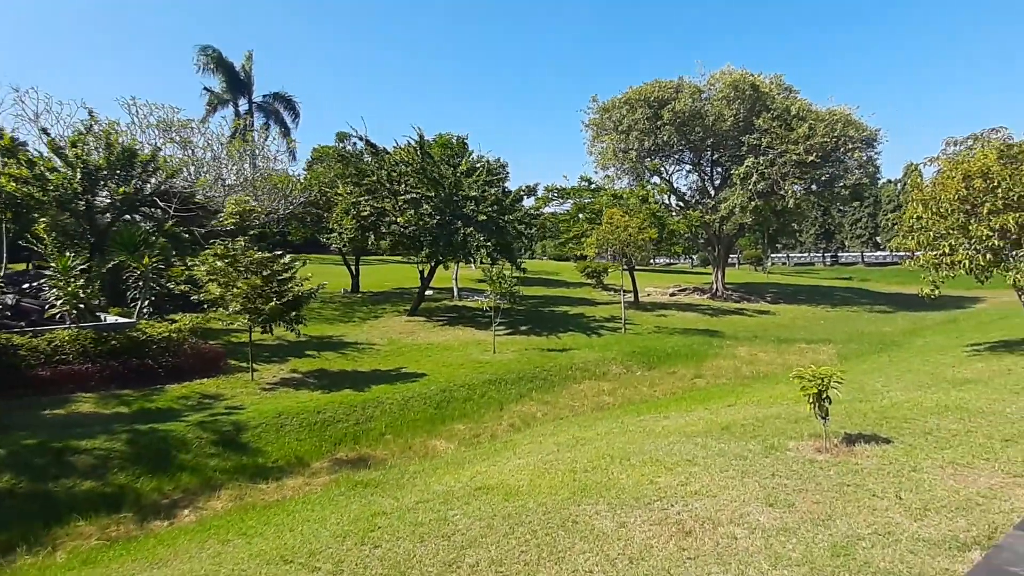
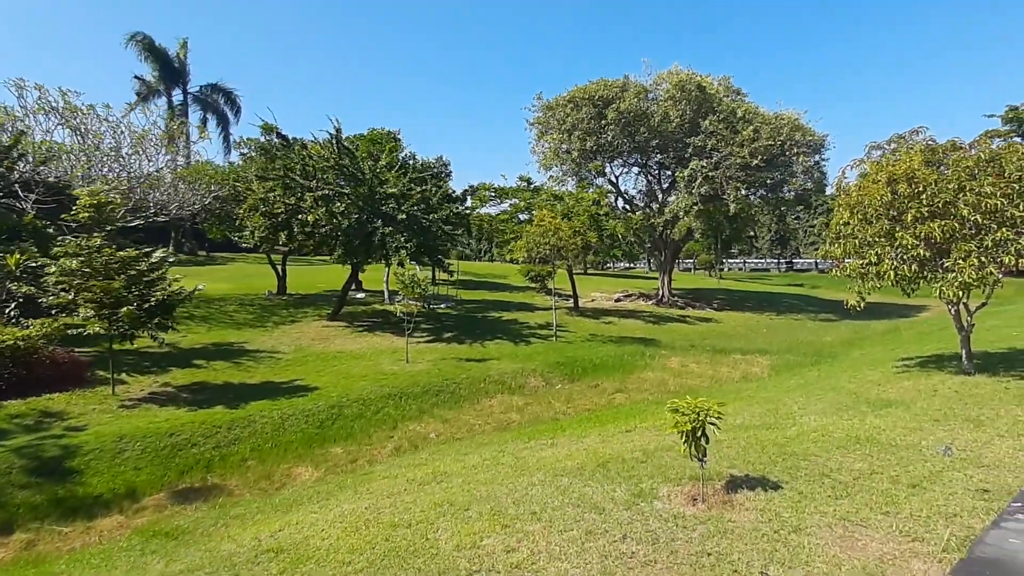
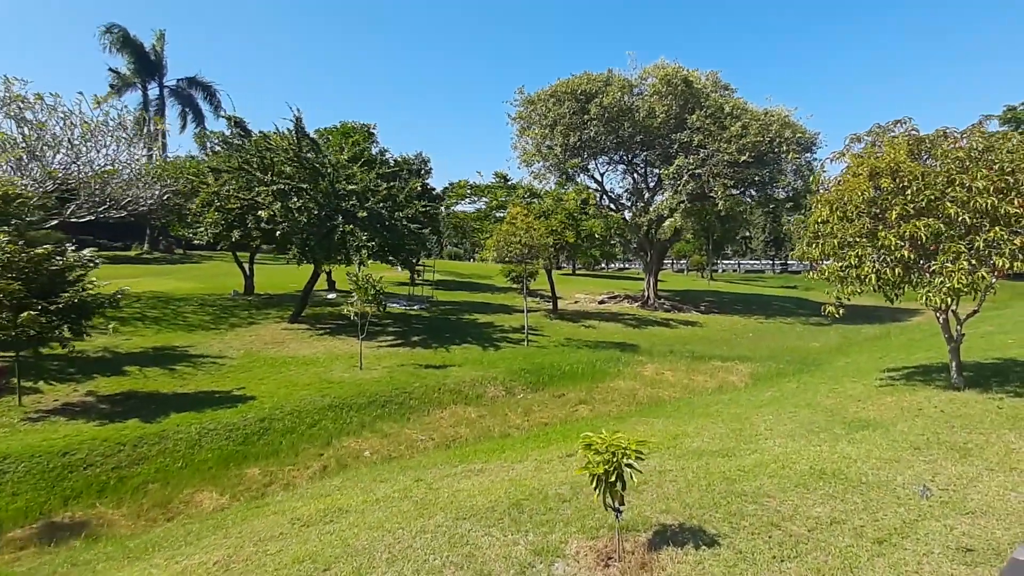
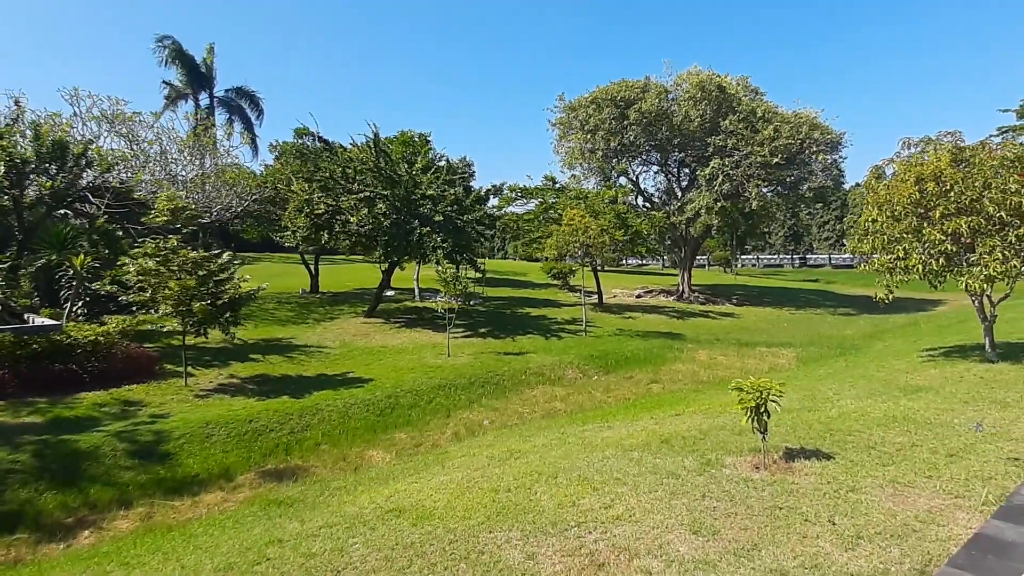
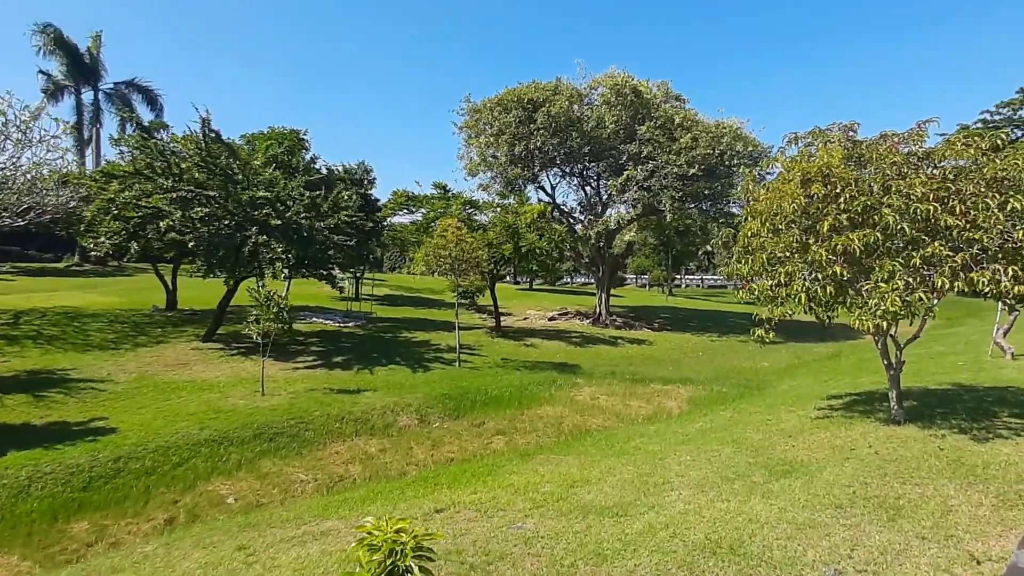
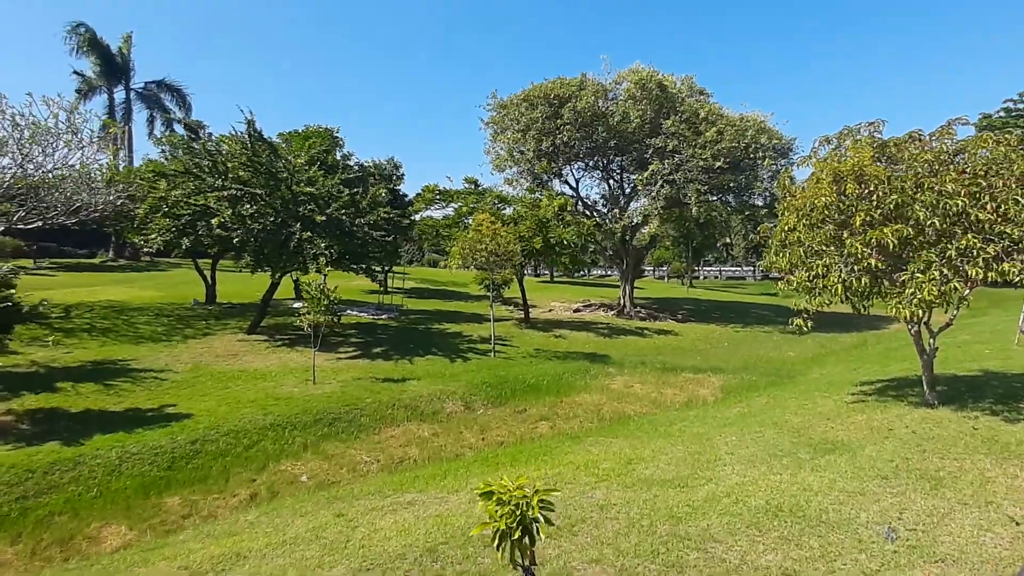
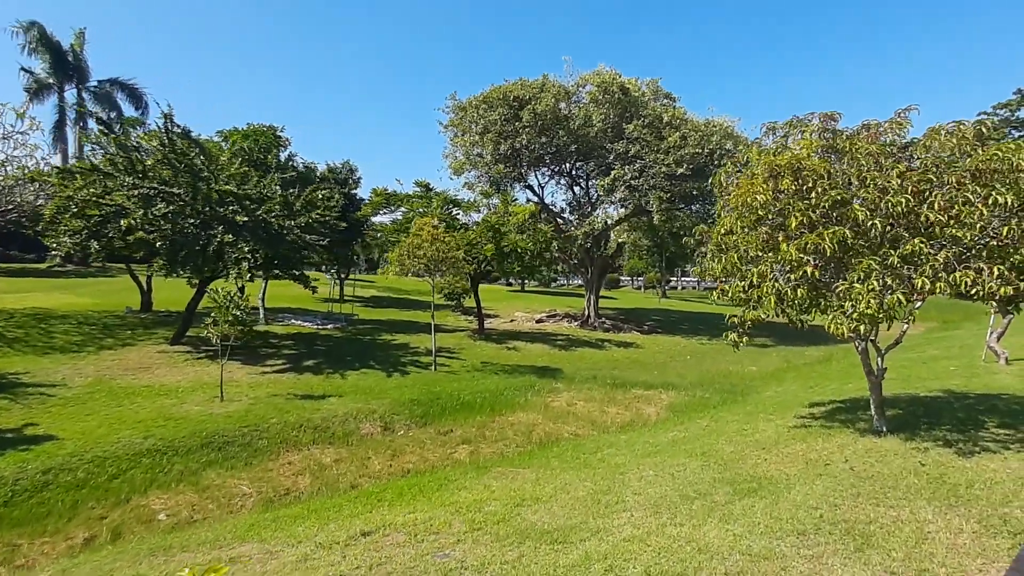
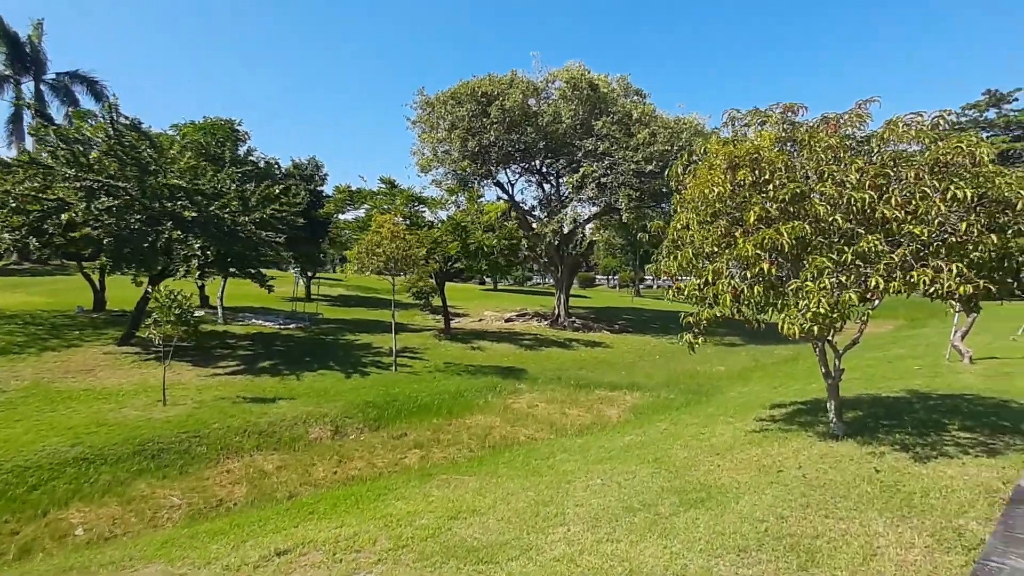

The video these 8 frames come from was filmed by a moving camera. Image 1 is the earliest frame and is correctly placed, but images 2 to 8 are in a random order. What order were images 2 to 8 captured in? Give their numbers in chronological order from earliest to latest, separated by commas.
4, 2, 3, 6, 5, 7, 8
